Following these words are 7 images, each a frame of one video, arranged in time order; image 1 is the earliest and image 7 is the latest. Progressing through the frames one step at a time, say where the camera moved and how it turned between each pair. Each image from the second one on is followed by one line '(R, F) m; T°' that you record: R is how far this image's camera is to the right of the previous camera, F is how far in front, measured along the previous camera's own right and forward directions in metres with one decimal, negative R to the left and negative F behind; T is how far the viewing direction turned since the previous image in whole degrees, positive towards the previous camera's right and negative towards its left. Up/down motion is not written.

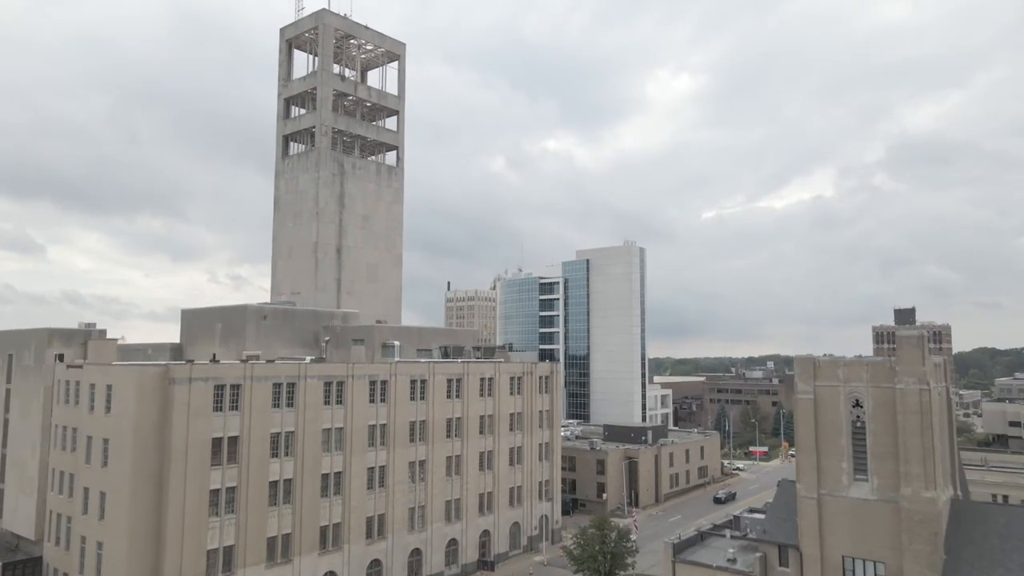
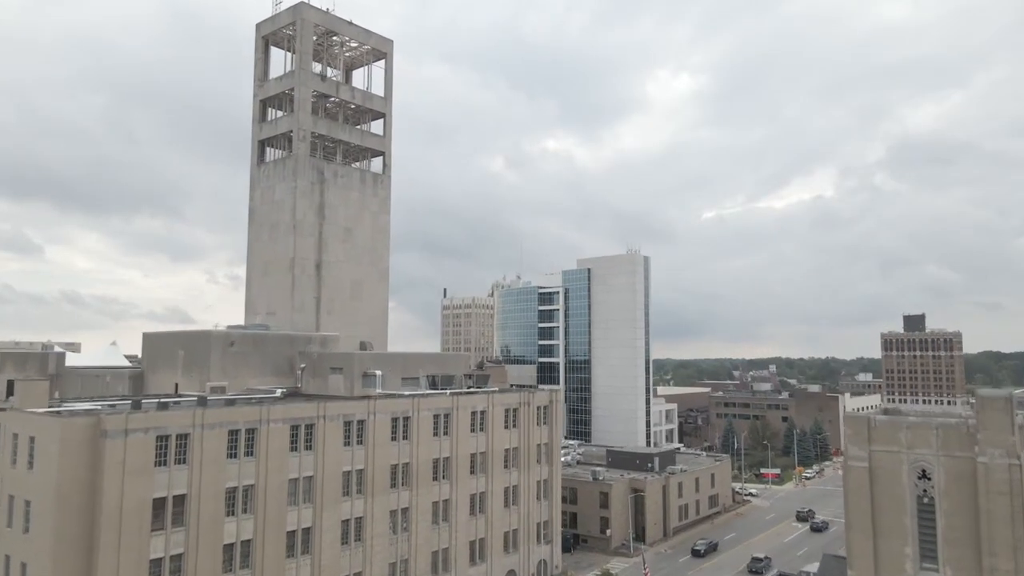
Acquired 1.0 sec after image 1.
(+0.3, +4.9) m; 0°
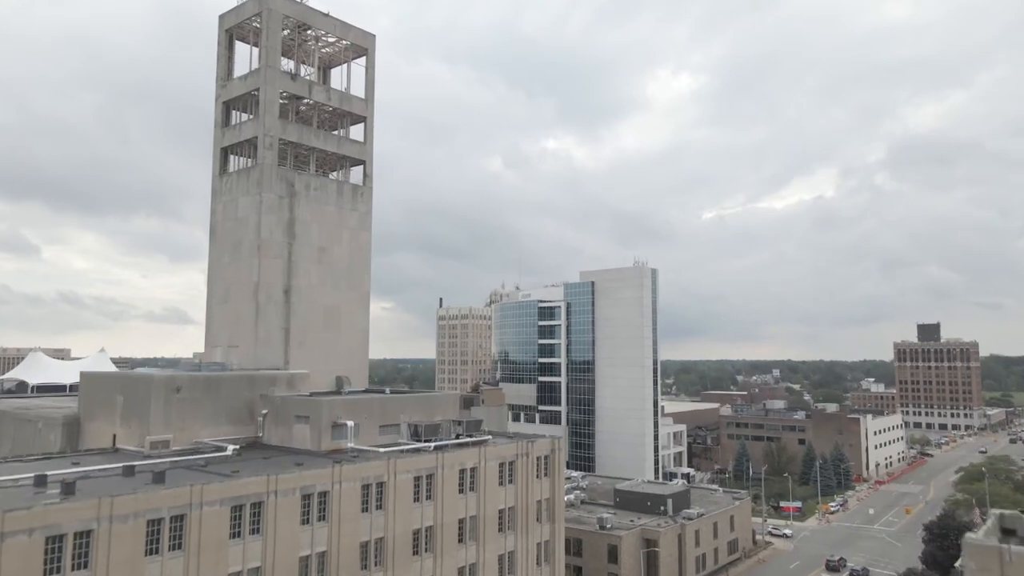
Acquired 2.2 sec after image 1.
(+0.2, +6.5) m; 0°
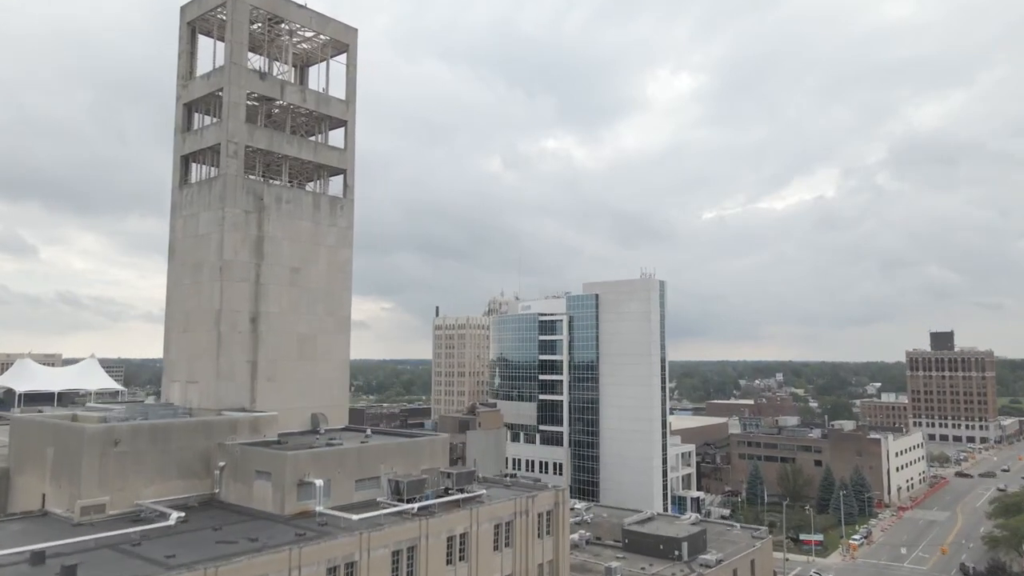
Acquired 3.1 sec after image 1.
(+0.1, +5.5) m; 0°
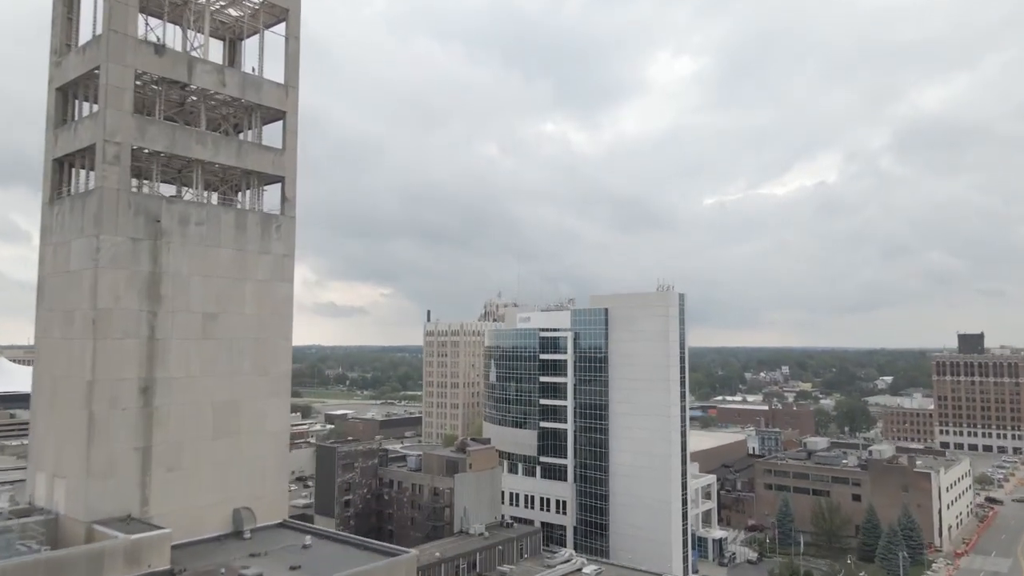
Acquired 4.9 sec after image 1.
(+0.3, +11.2) m; 0°
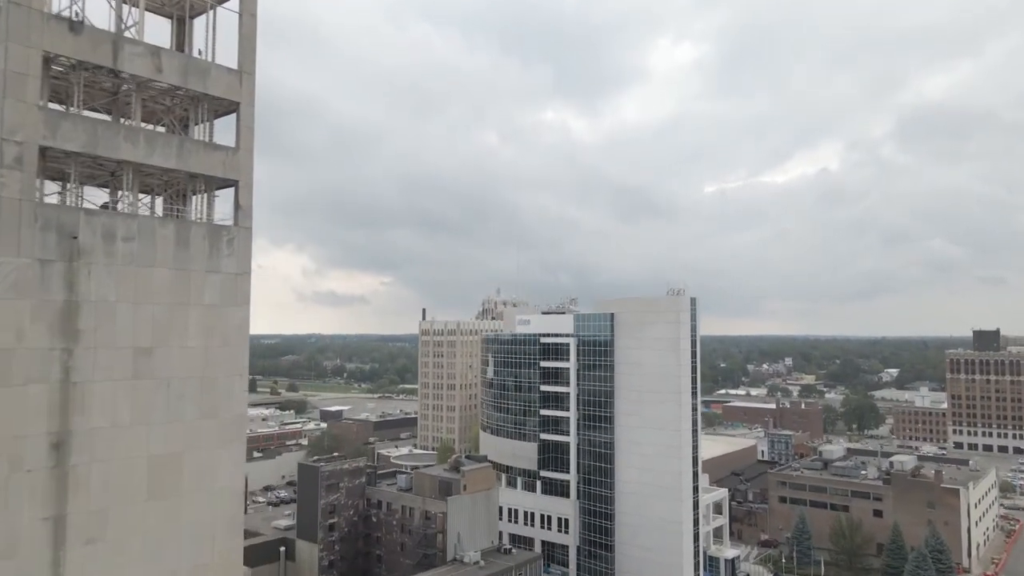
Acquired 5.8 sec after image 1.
(+0.1, +5.4) m; 0°
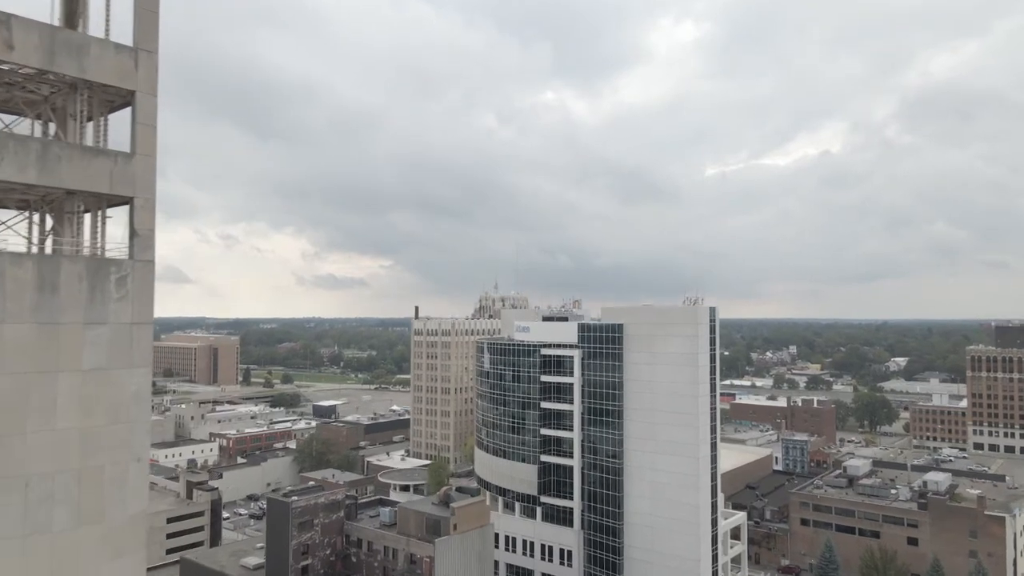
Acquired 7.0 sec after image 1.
(+0.2, +7.4) m; 0°
